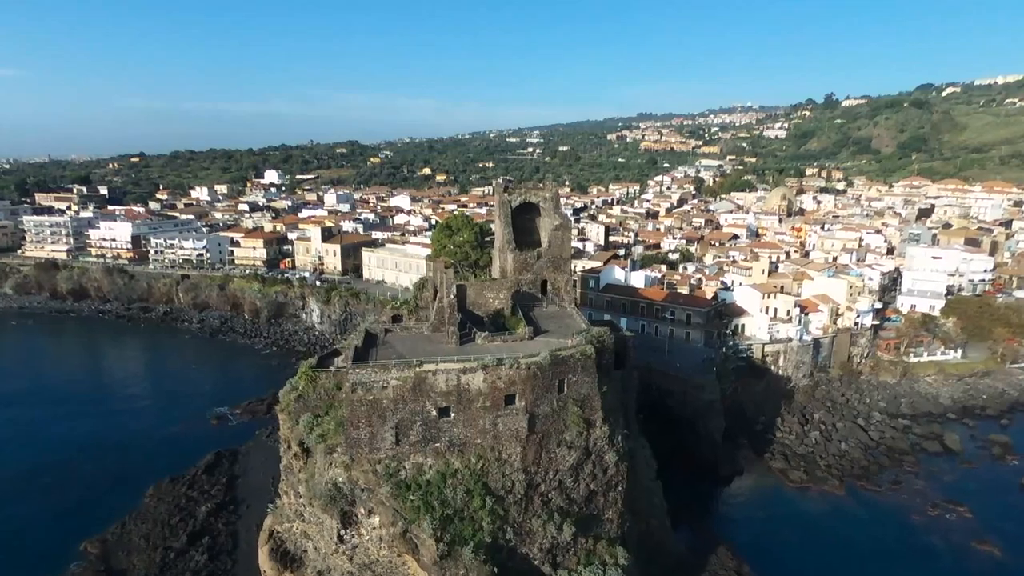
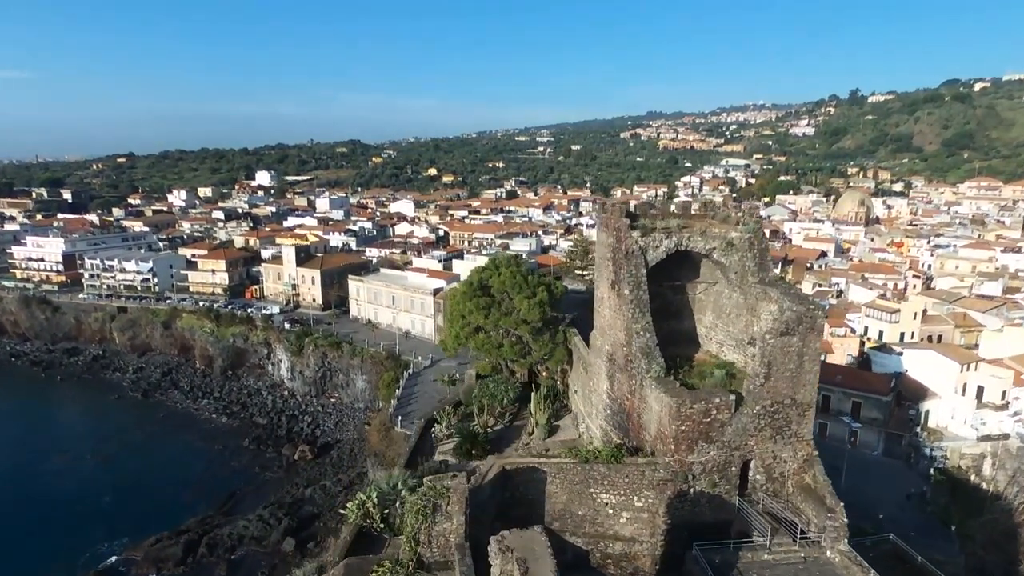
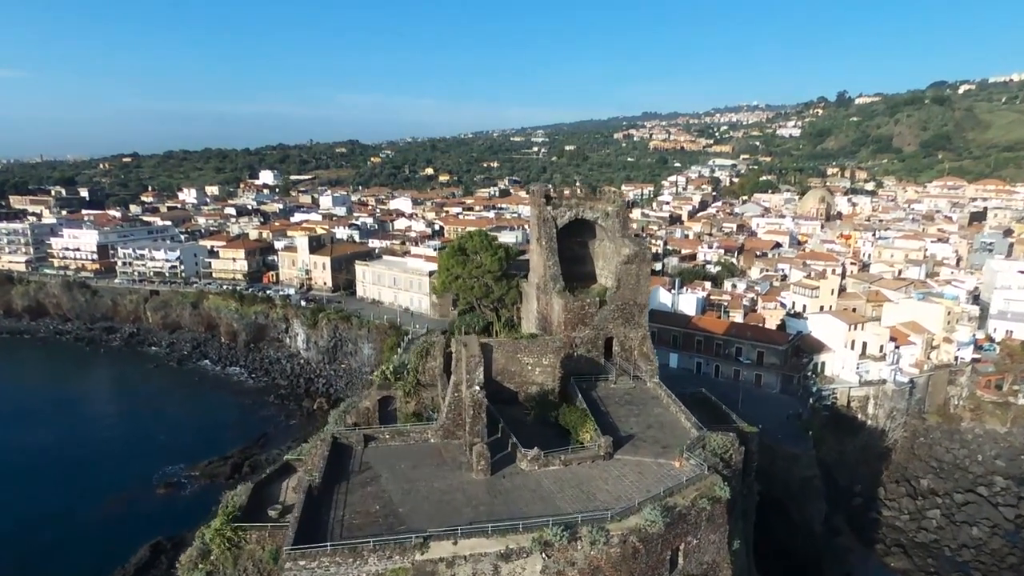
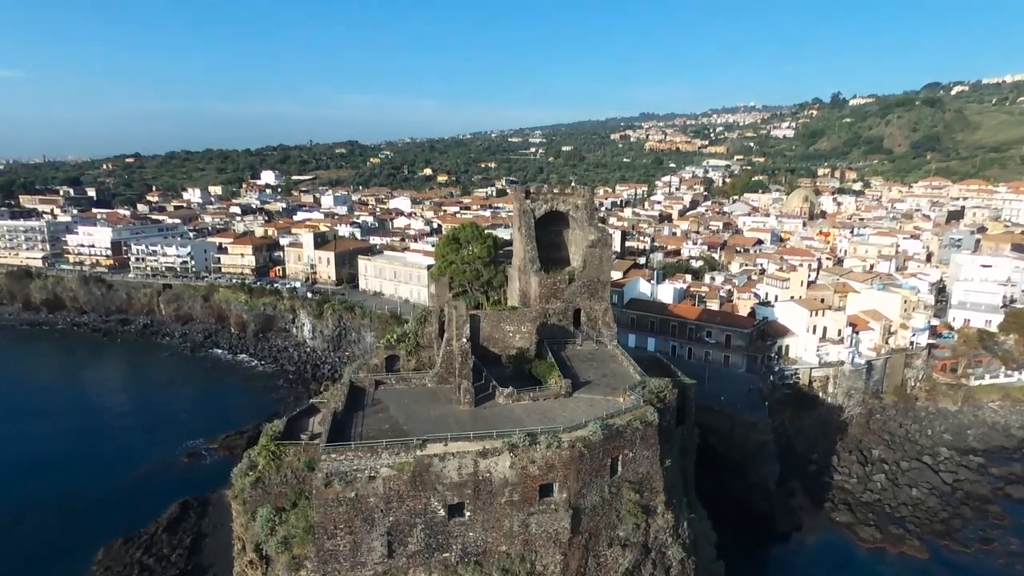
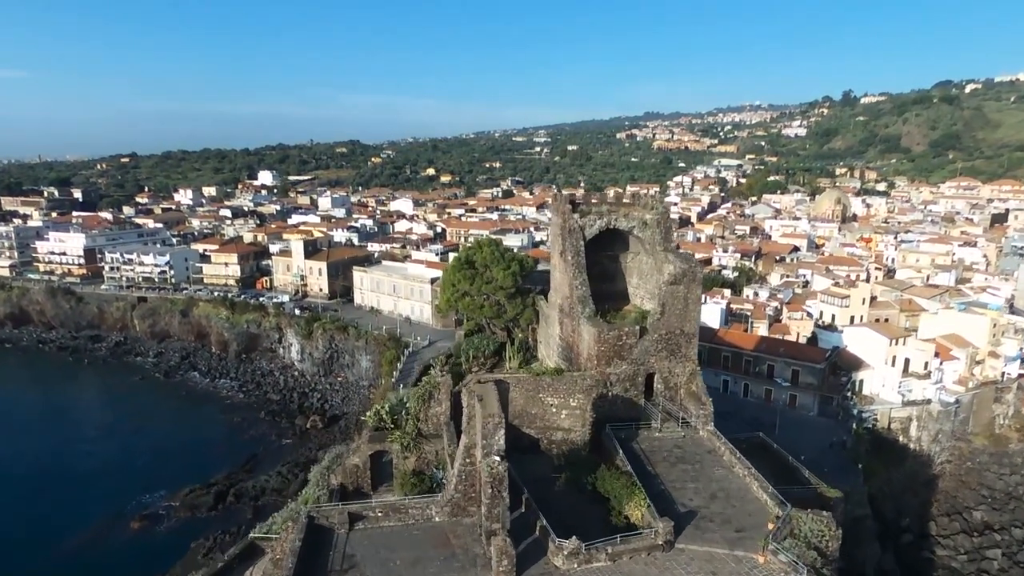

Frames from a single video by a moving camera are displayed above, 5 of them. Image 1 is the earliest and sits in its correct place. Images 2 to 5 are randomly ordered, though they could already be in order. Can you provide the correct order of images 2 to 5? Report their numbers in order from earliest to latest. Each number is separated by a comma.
4, 3, 5, 2
